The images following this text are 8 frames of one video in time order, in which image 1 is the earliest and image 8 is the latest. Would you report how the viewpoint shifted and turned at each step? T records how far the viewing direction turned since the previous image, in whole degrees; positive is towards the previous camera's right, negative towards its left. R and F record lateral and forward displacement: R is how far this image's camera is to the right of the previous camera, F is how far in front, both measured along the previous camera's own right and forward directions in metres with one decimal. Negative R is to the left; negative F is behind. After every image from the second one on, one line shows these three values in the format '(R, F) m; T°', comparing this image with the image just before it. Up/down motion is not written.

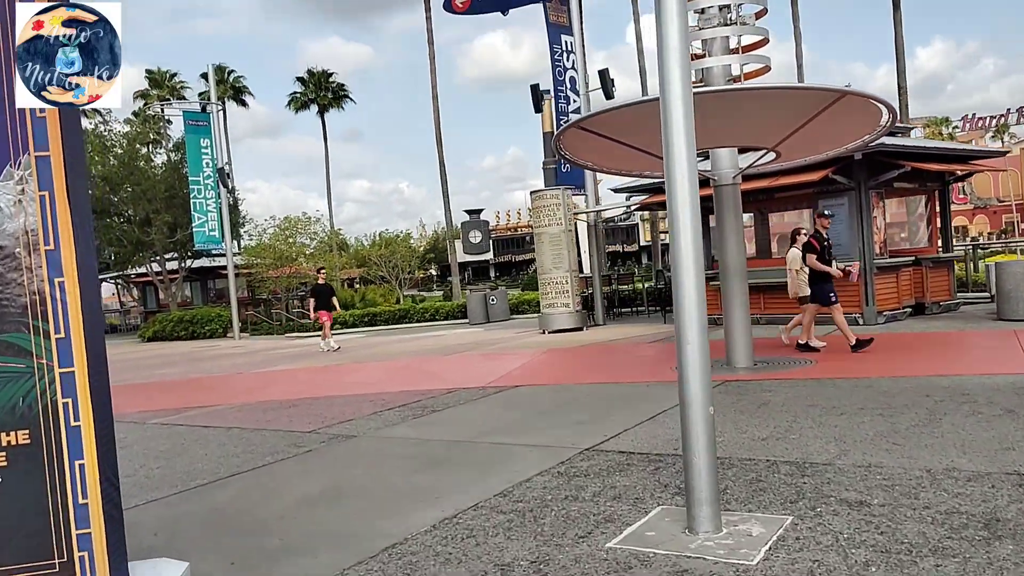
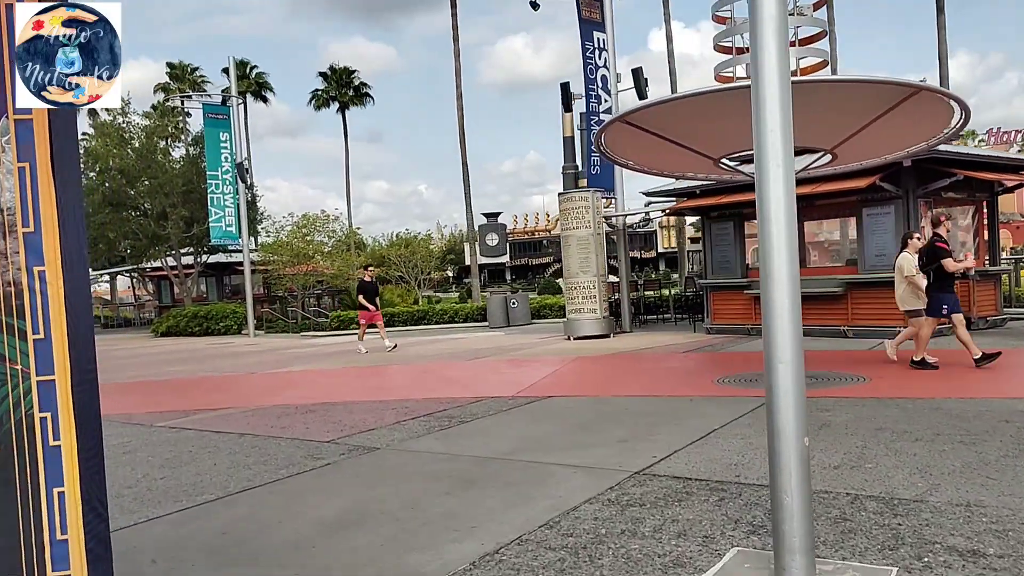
(-0.2, +0.6) m; -1°
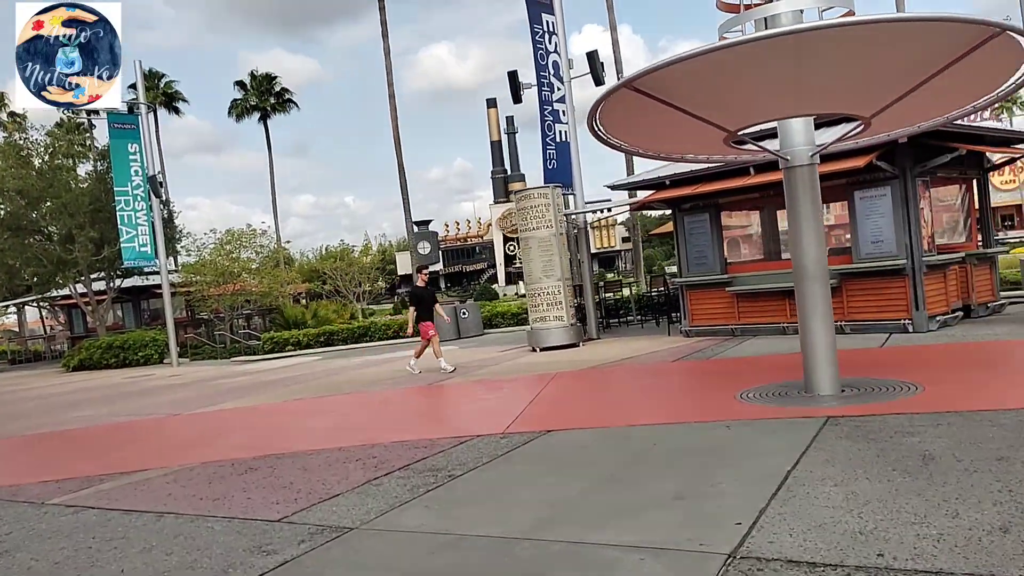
(-0.4, +1.7) m; +5°
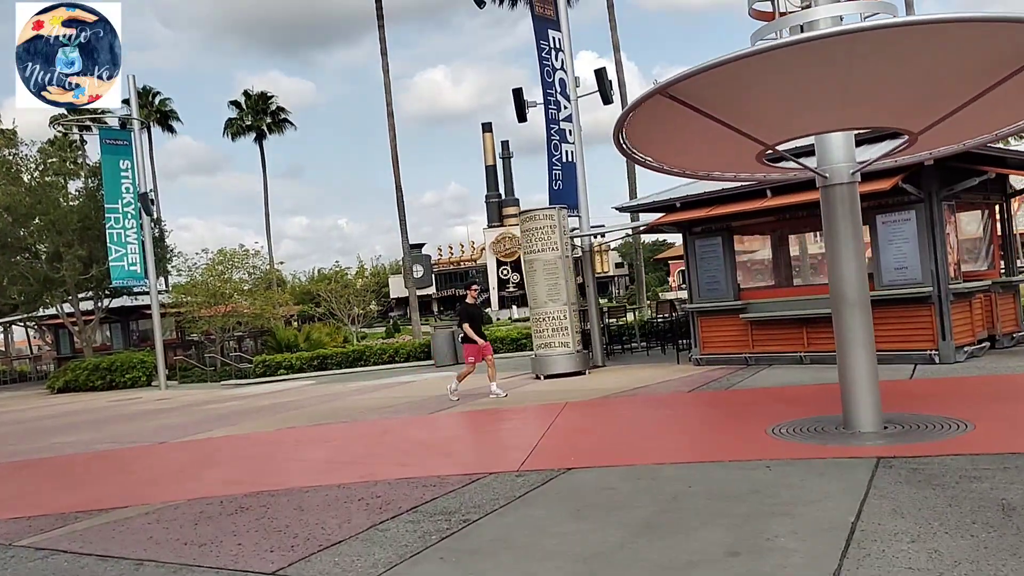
(-0.2, +0.6) m; +1°
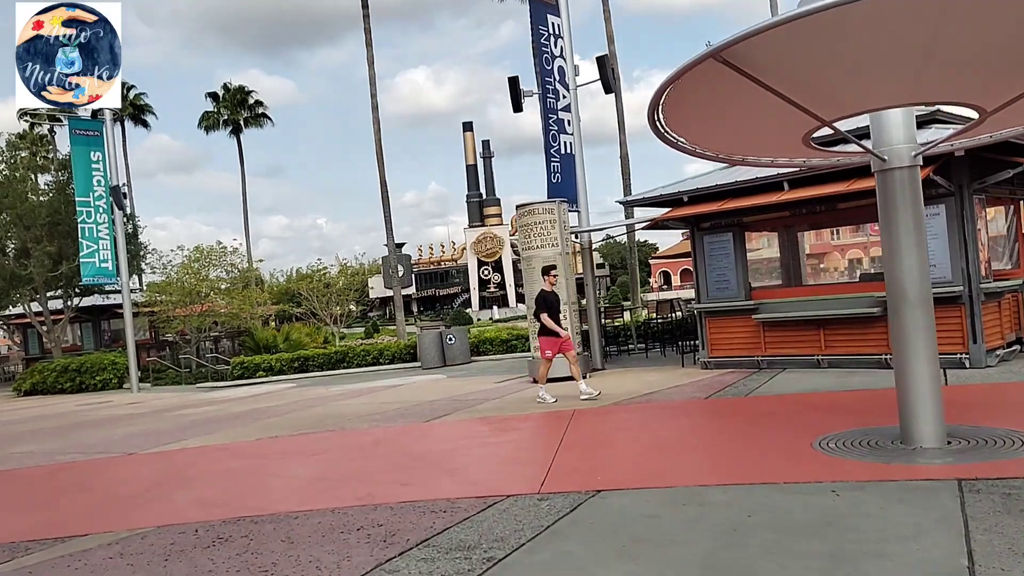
(-0.3, +0.9) m; +1°
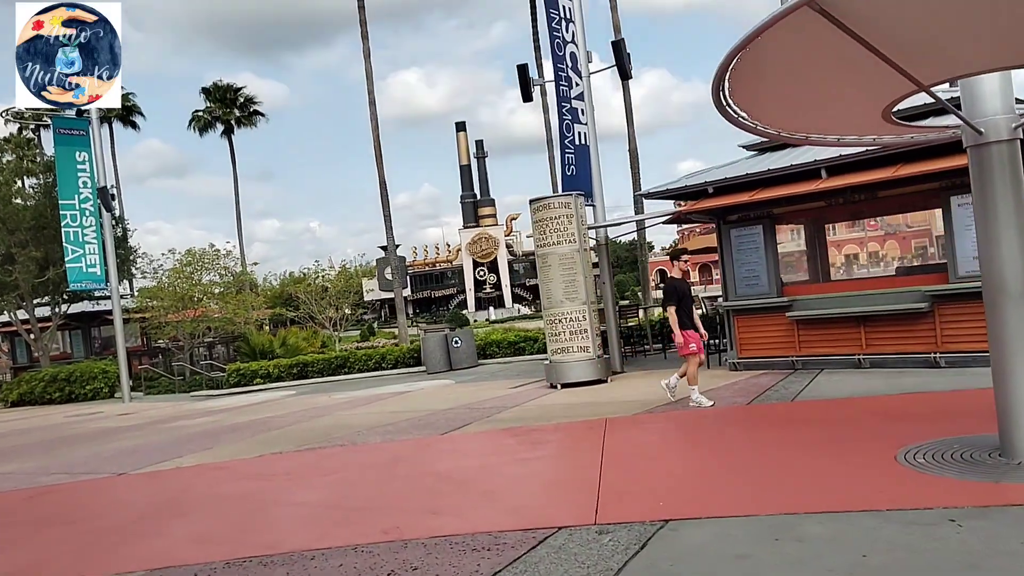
(-0.3, +0.8) m; 0°
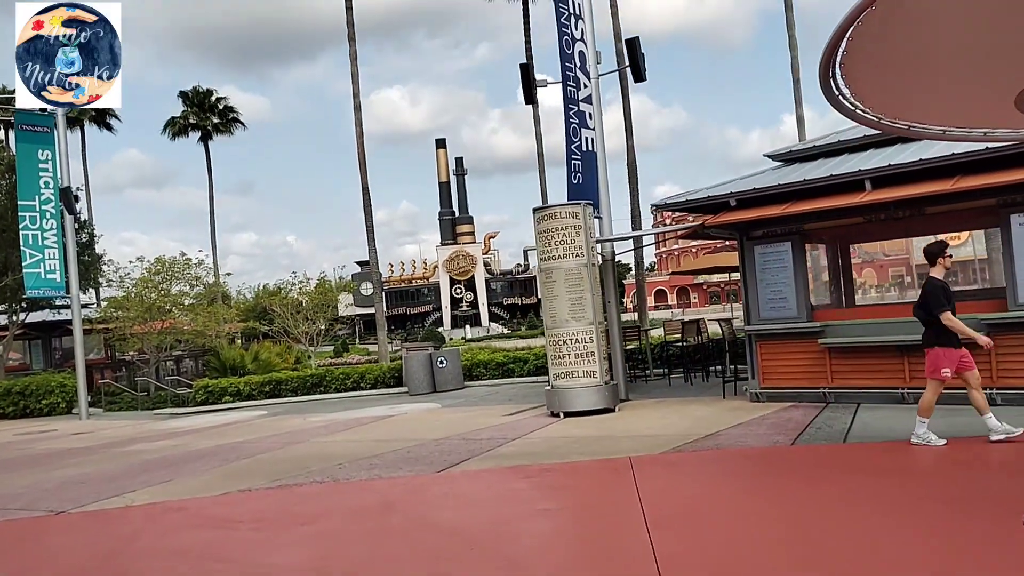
(-0.4, +1.3) m; +2°
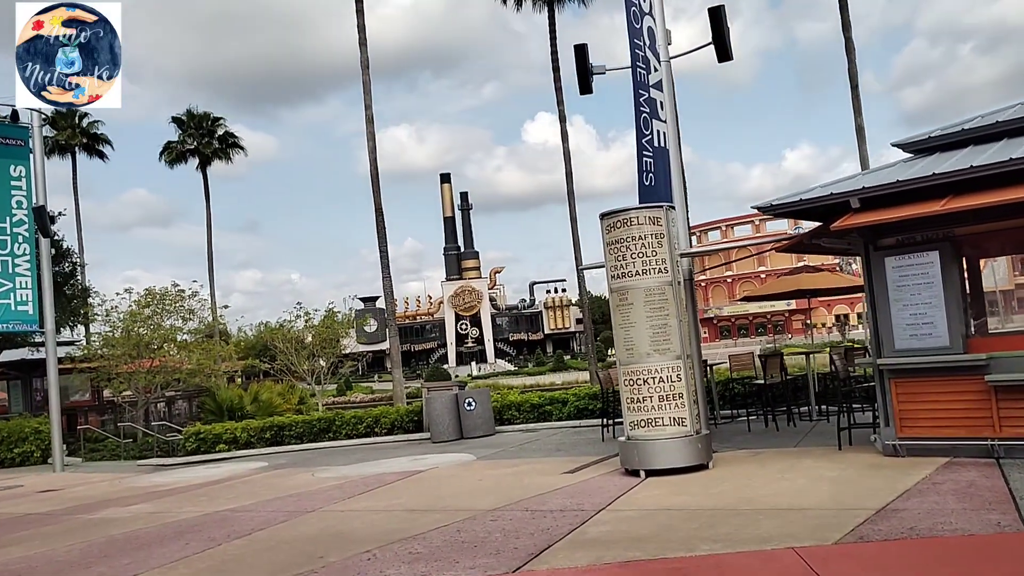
(-0.7, +2.5) m; 0°
